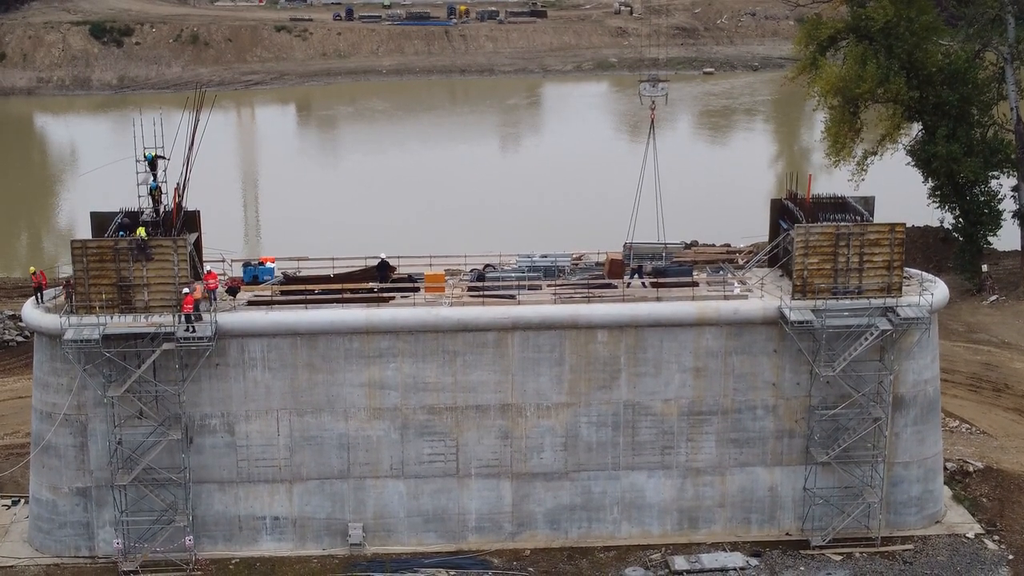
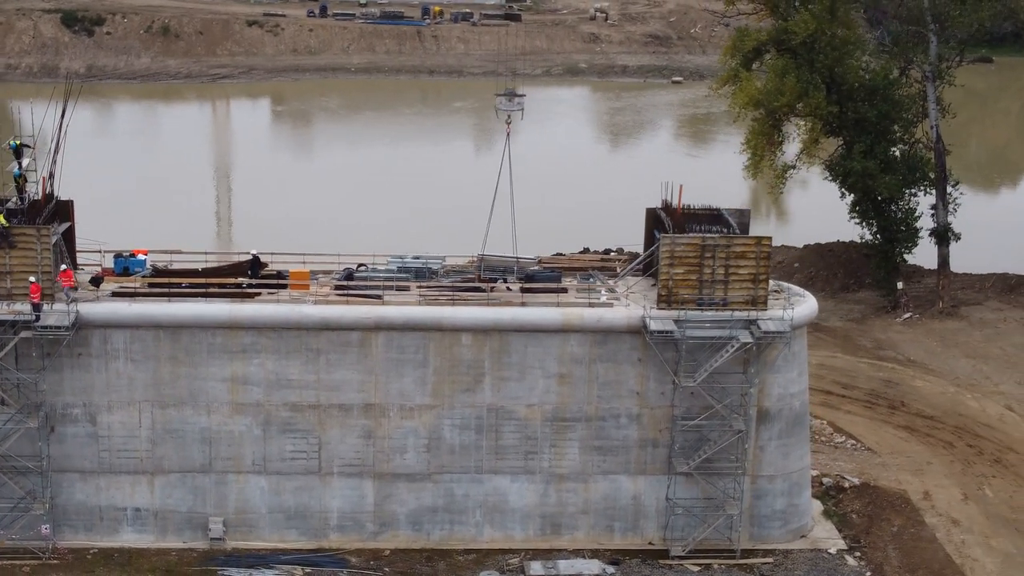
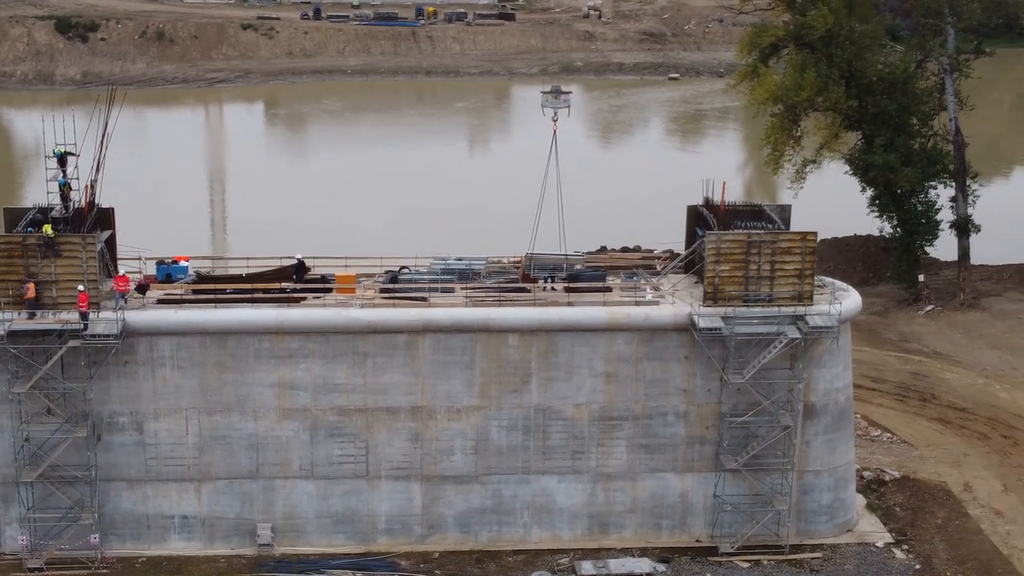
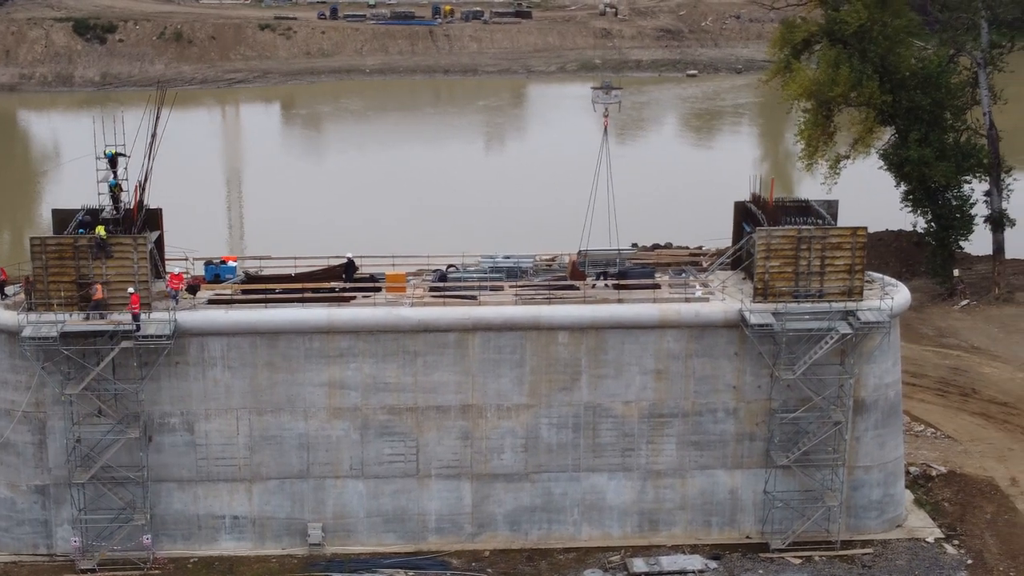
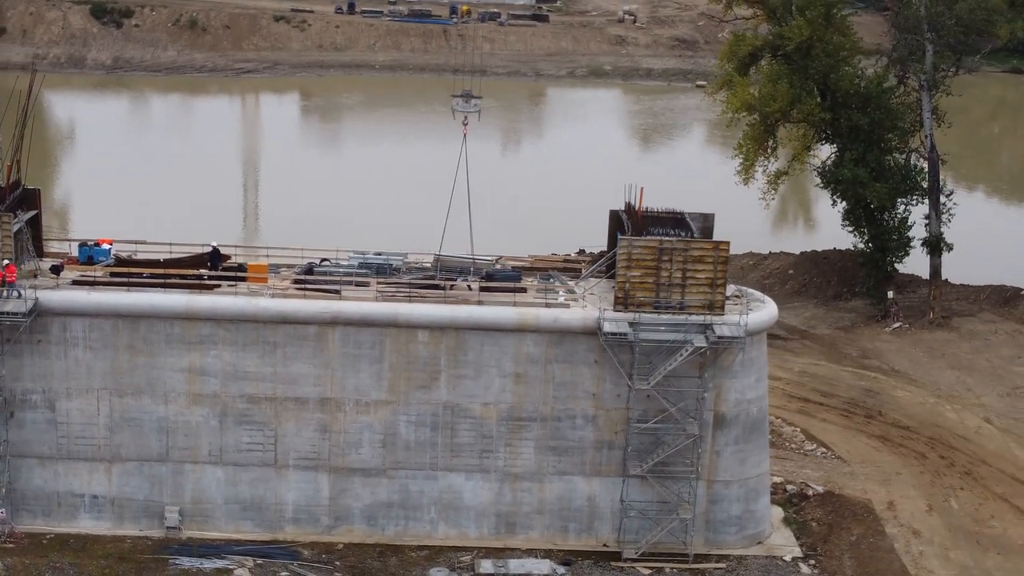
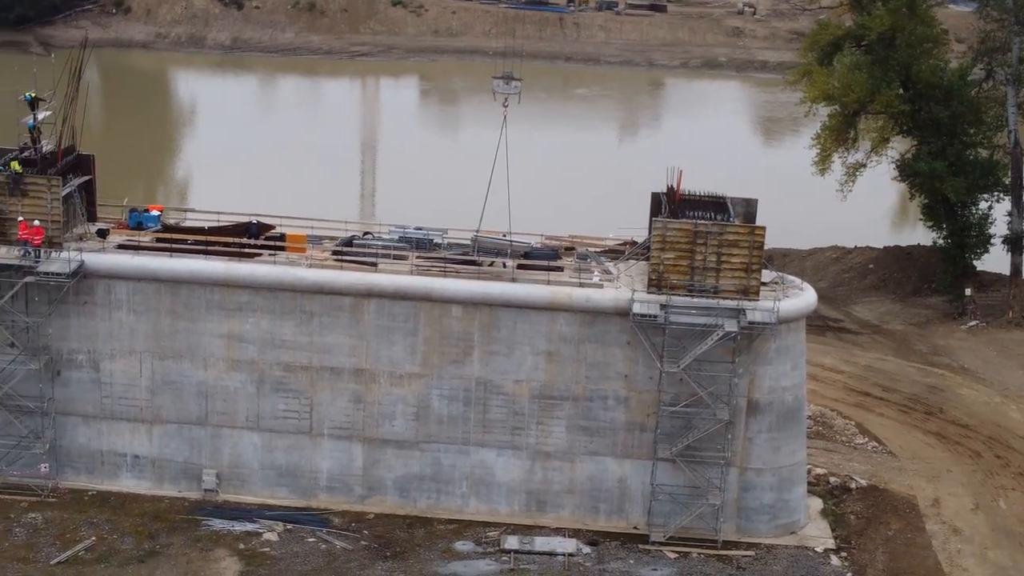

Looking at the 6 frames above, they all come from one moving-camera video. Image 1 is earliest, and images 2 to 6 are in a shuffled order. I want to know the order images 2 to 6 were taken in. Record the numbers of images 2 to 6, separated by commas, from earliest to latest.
4, 3, 2, 5, 6
